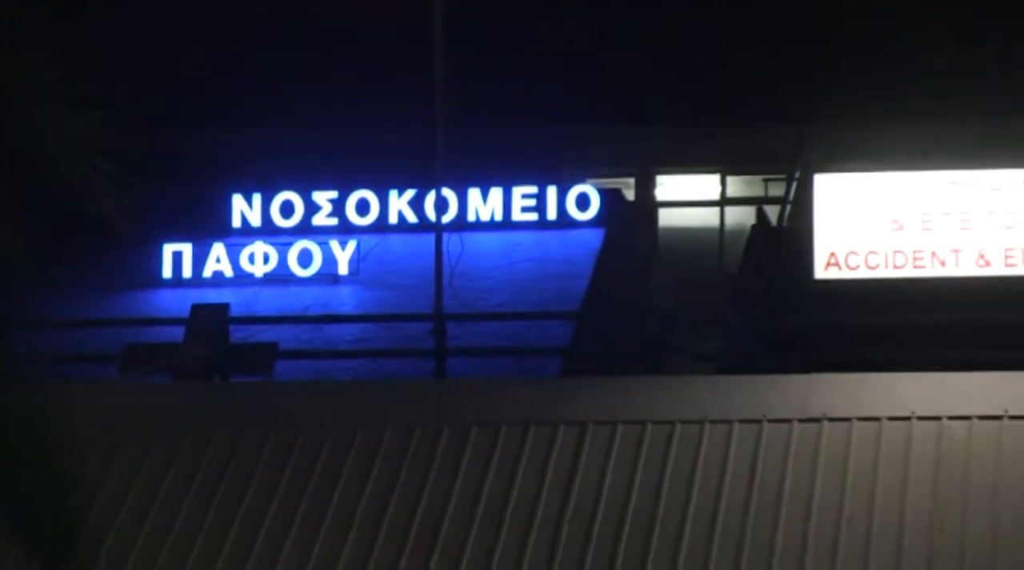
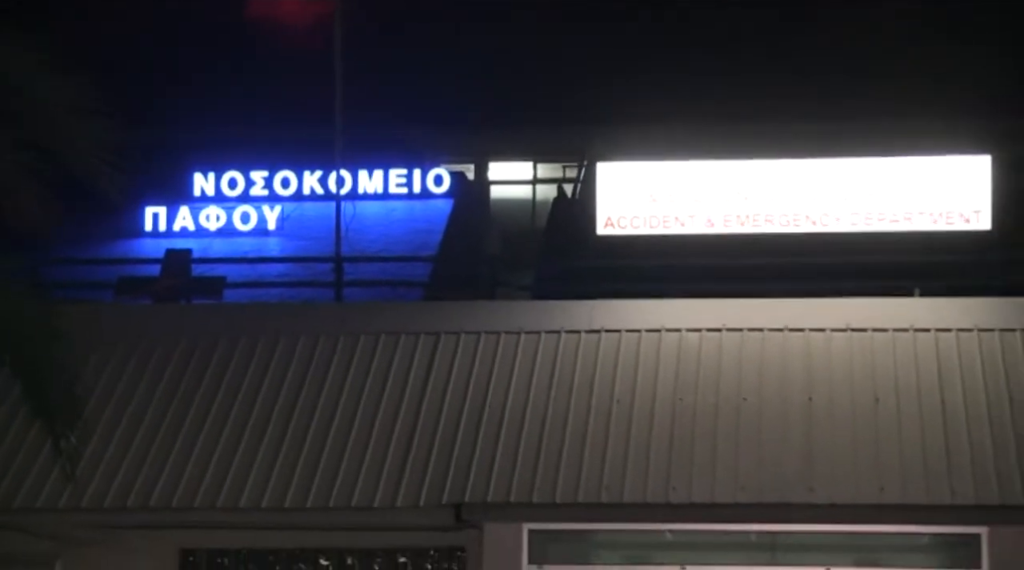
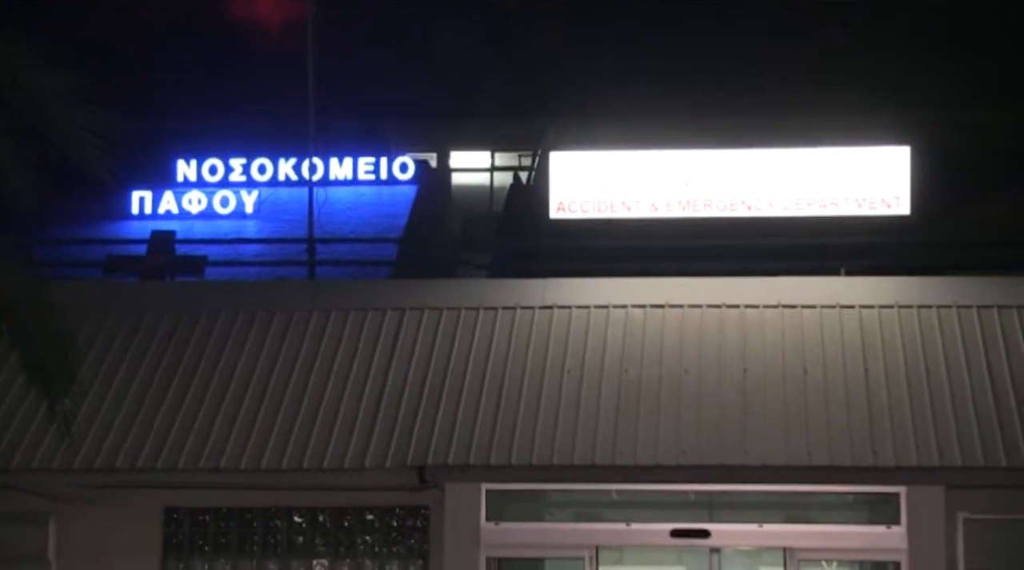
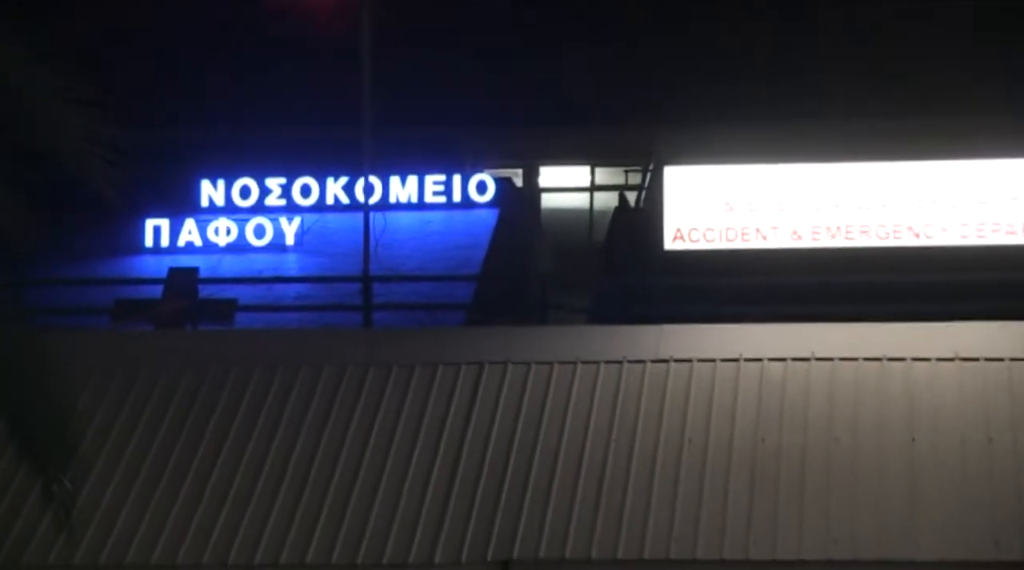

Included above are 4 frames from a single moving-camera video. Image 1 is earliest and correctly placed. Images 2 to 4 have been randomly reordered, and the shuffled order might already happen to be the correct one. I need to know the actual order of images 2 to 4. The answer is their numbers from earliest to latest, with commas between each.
4, 2, 3
